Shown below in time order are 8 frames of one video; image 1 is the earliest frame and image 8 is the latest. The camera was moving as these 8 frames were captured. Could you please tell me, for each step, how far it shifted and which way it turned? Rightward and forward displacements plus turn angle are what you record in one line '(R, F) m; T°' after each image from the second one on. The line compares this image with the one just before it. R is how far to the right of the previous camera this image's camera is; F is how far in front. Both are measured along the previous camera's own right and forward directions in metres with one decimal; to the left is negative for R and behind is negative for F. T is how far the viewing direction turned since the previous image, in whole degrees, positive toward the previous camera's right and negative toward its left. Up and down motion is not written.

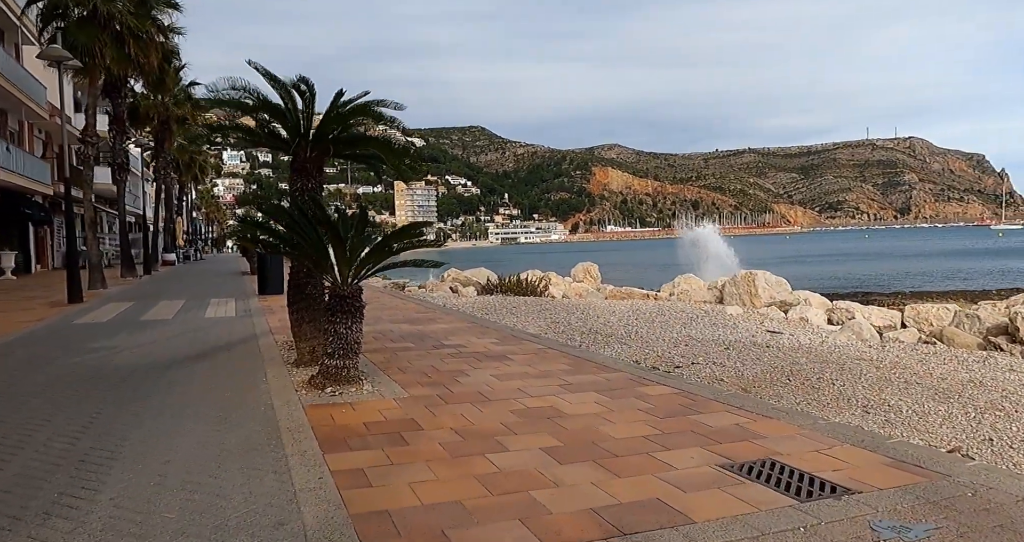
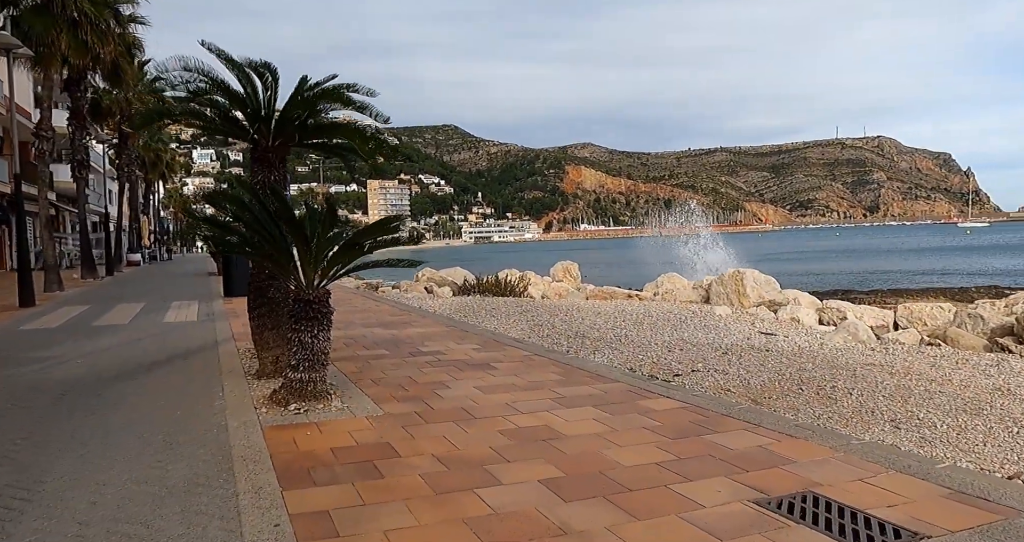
(-0.1, +0.7) m; +2°
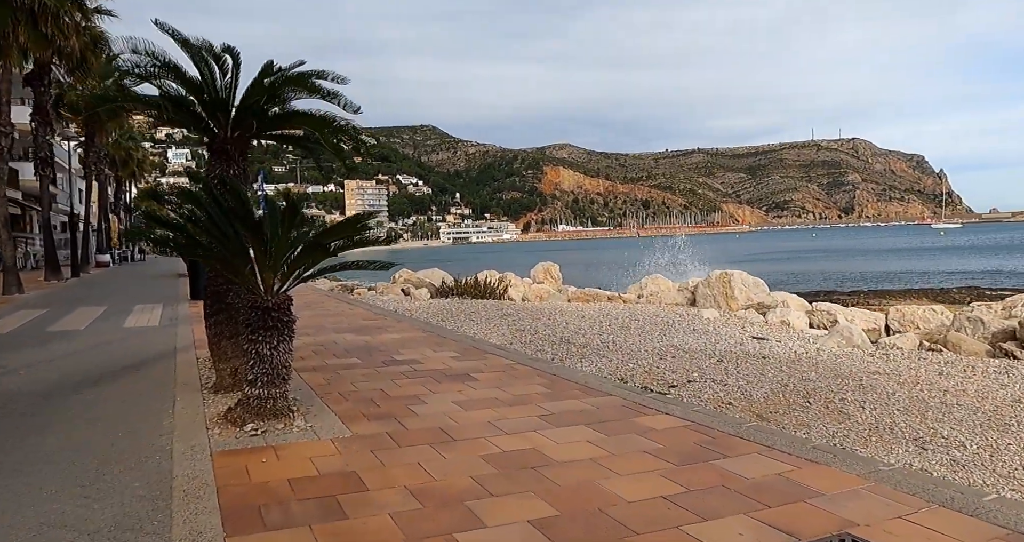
(0.0, +0.6) m; +2°
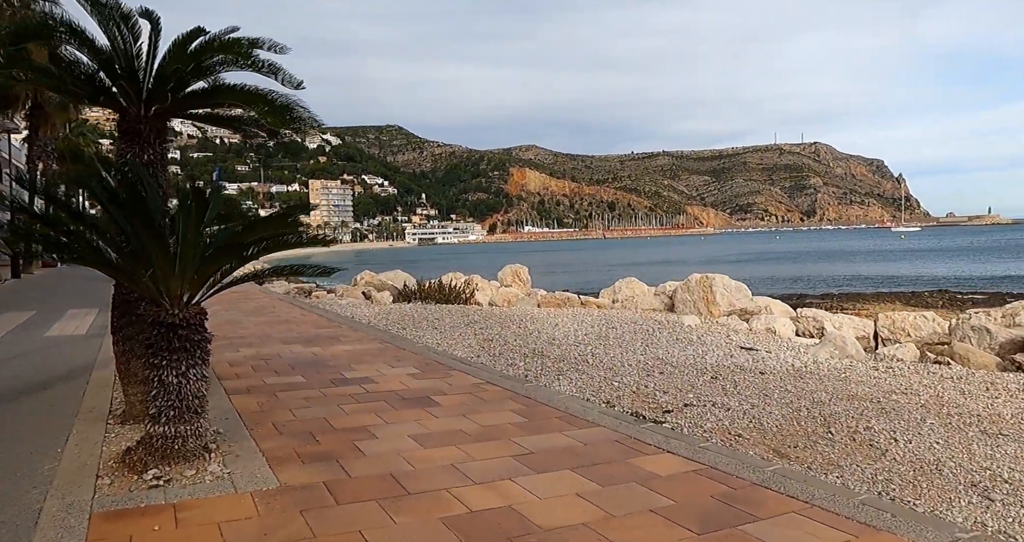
(0.0, +1.1) m; +3°
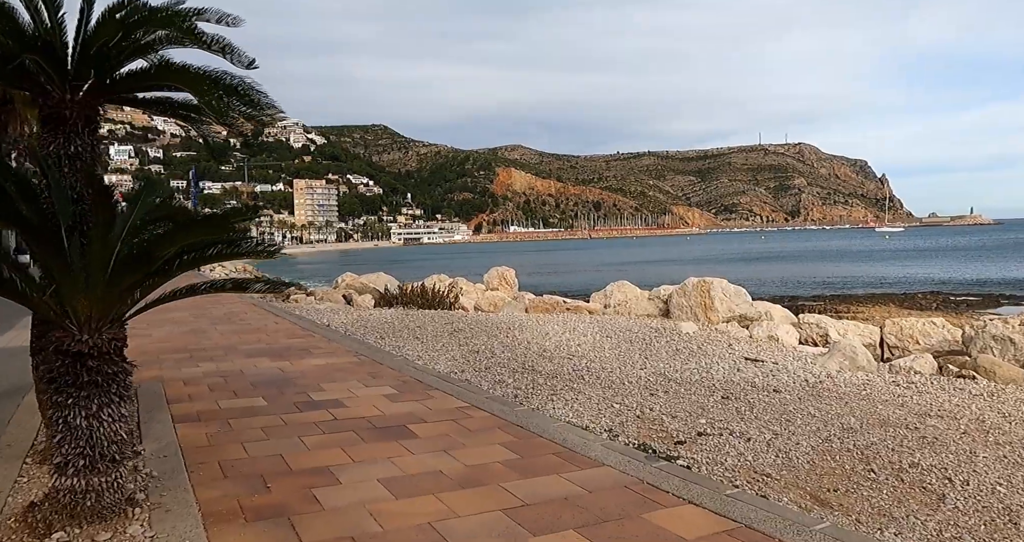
(0.0, +0.8) m; +1°
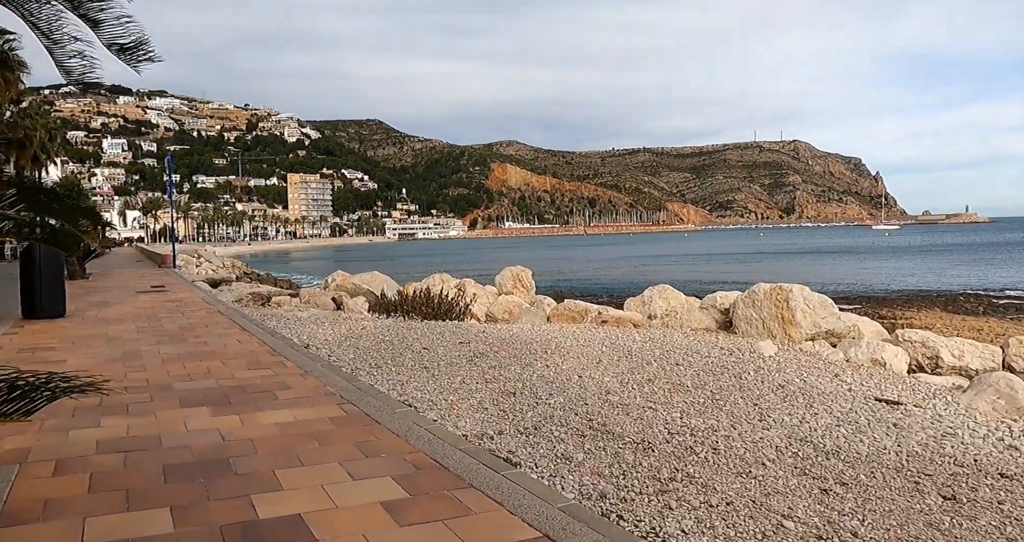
(-0.5, +2.7) m; 0°
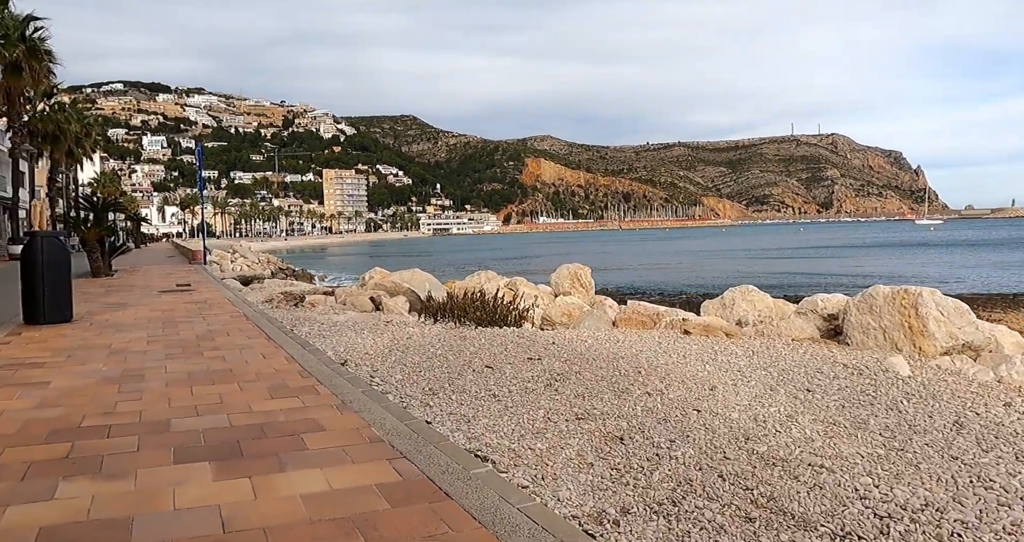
(-0.5, +1.6) m; -3°
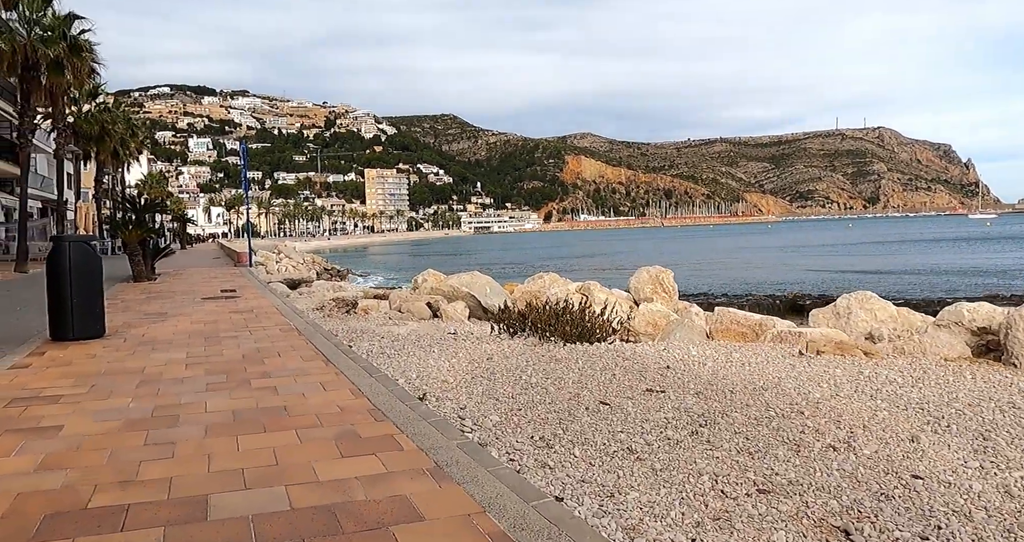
(-0.6, +1.4) m; -3°
